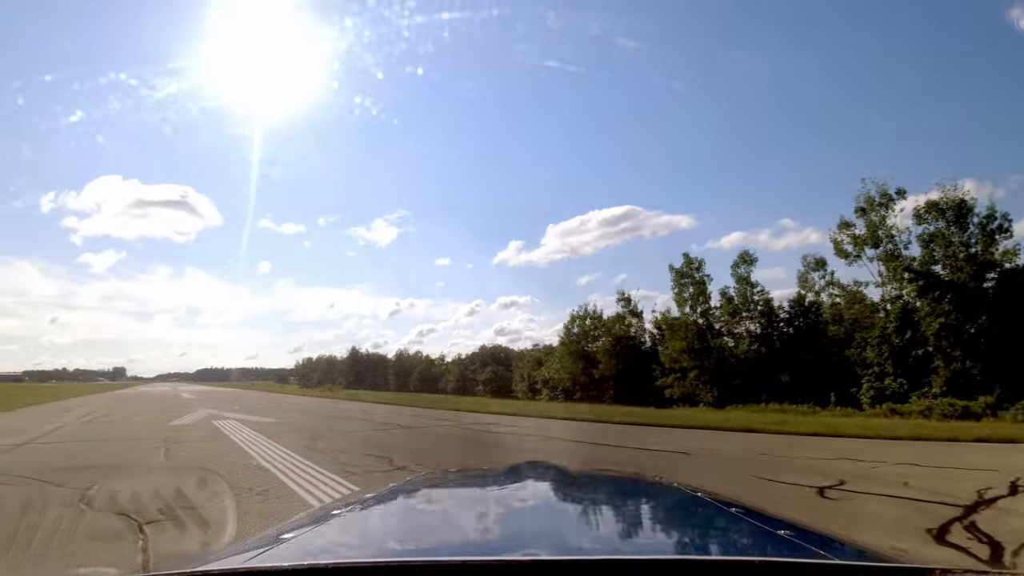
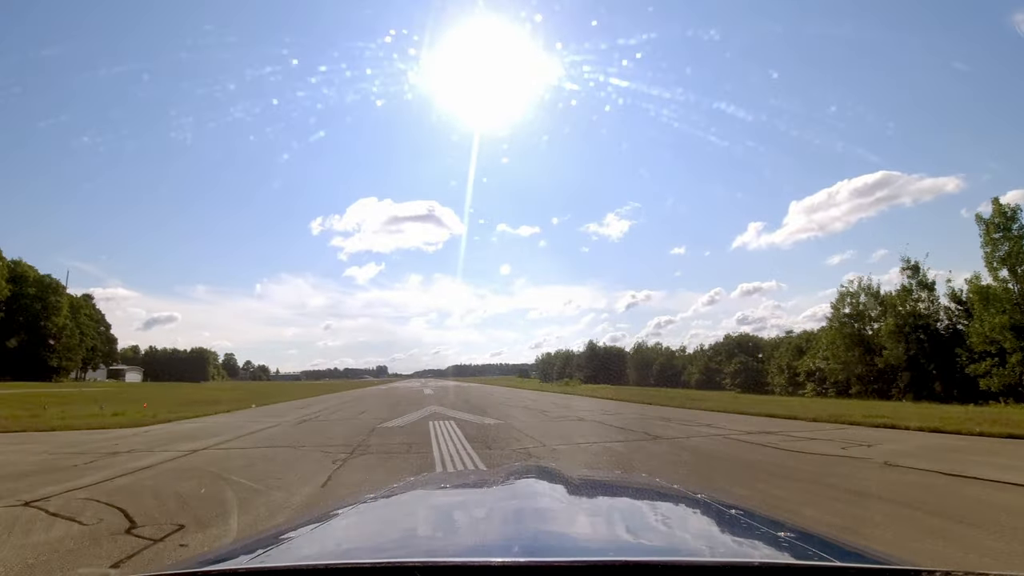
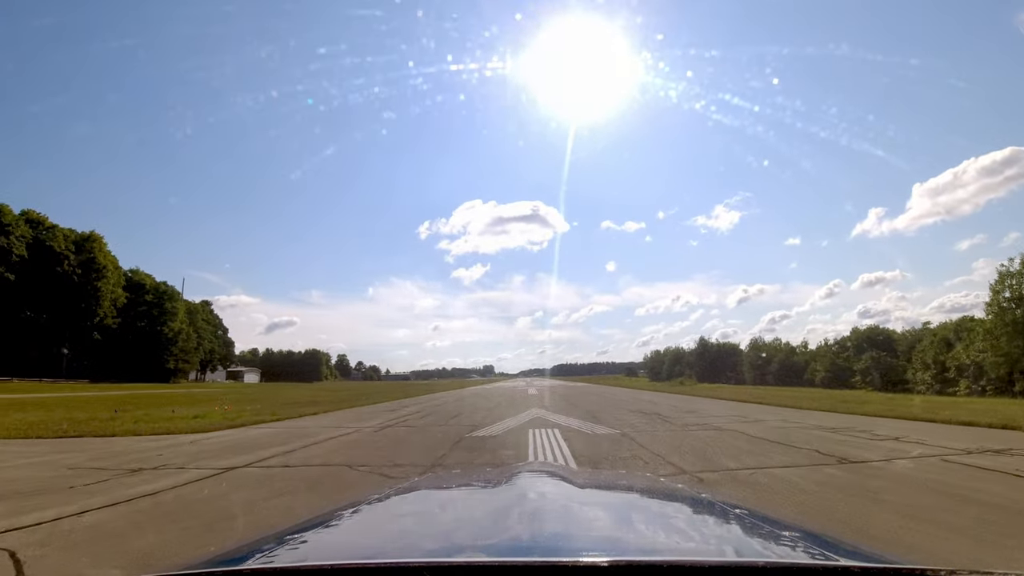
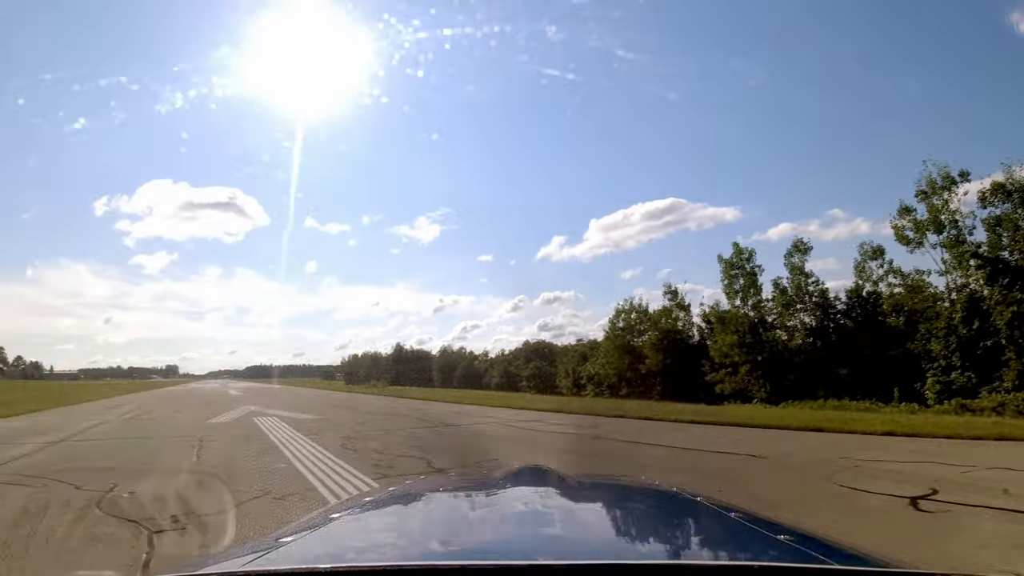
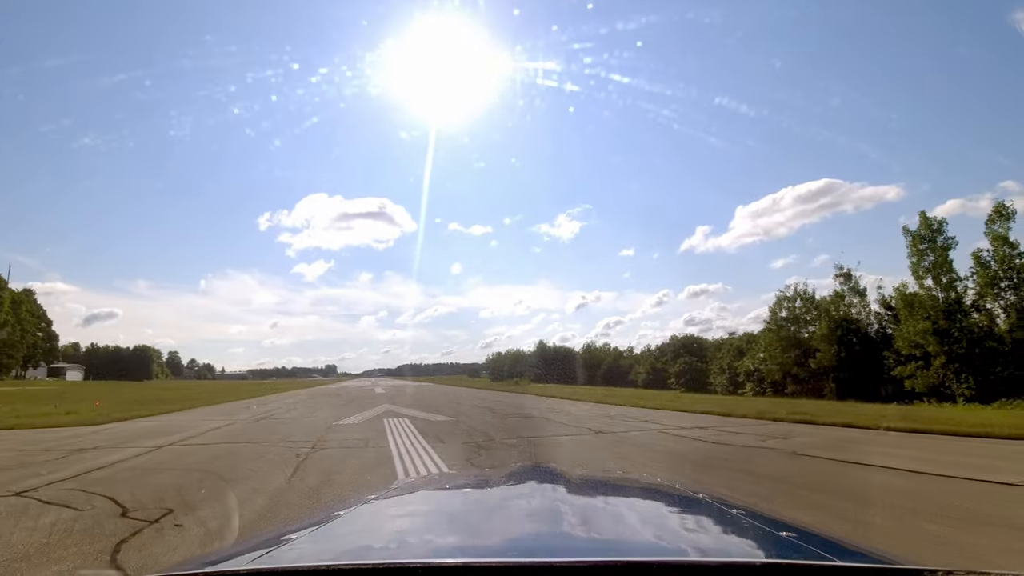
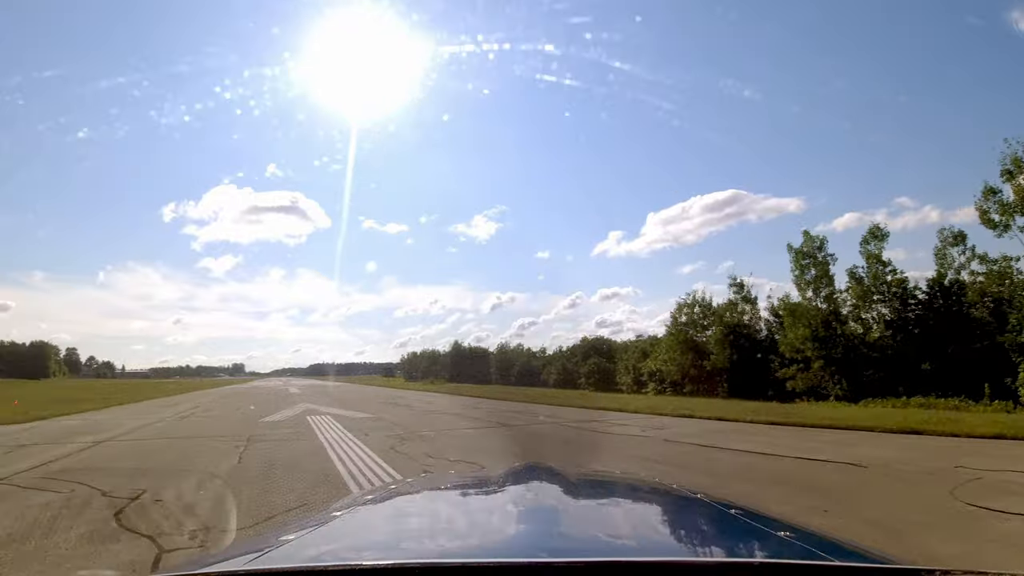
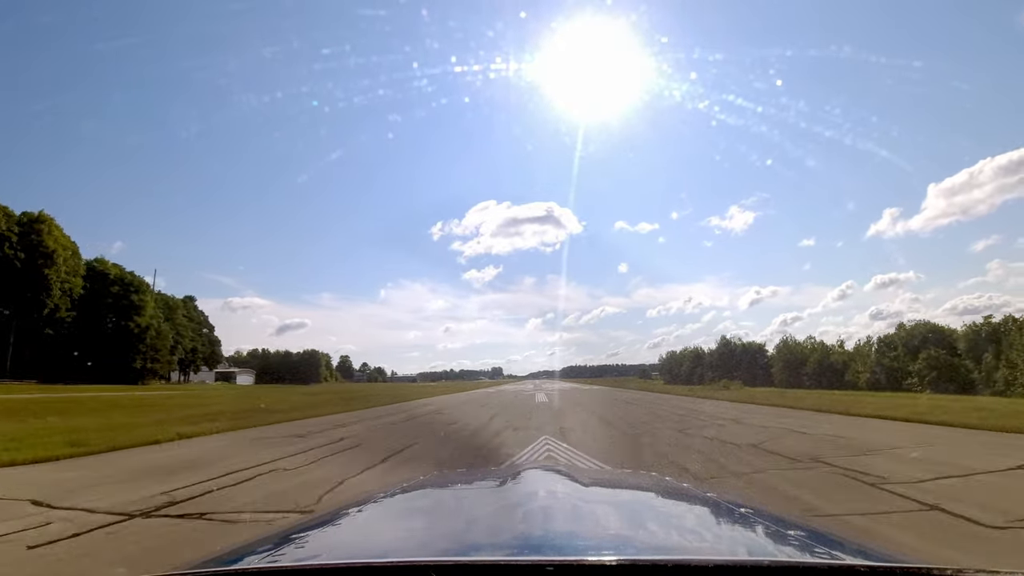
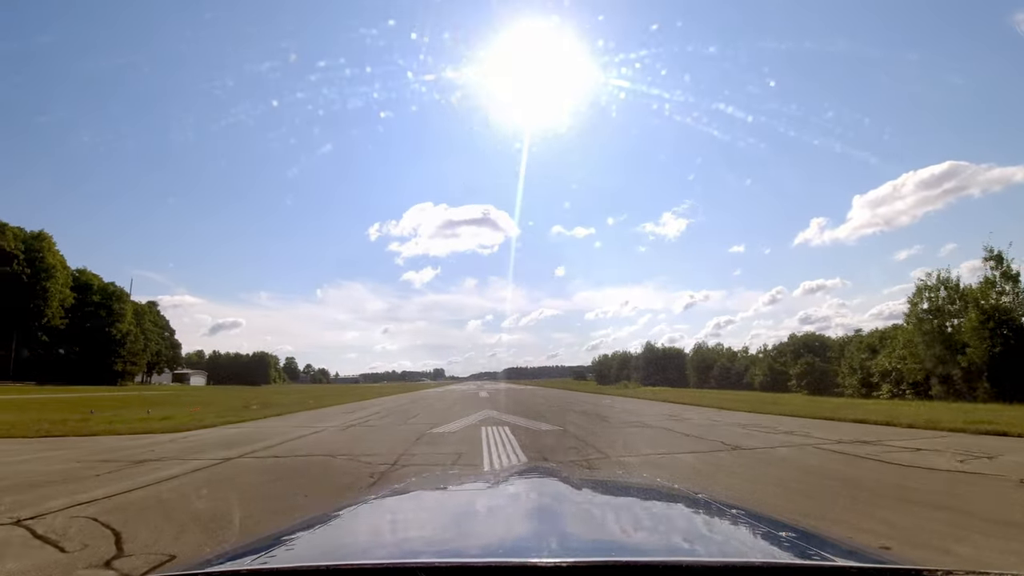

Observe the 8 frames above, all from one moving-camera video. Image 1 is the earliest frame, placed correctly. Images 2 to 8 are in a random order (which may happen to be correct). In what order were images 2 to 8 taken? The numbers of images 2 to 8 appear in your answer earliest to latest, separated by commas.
4, 6, 5, 2, 8, 3, 7
